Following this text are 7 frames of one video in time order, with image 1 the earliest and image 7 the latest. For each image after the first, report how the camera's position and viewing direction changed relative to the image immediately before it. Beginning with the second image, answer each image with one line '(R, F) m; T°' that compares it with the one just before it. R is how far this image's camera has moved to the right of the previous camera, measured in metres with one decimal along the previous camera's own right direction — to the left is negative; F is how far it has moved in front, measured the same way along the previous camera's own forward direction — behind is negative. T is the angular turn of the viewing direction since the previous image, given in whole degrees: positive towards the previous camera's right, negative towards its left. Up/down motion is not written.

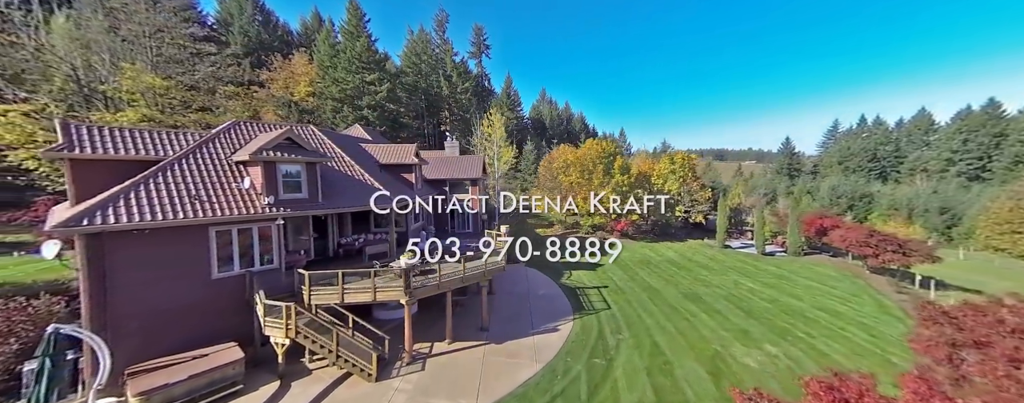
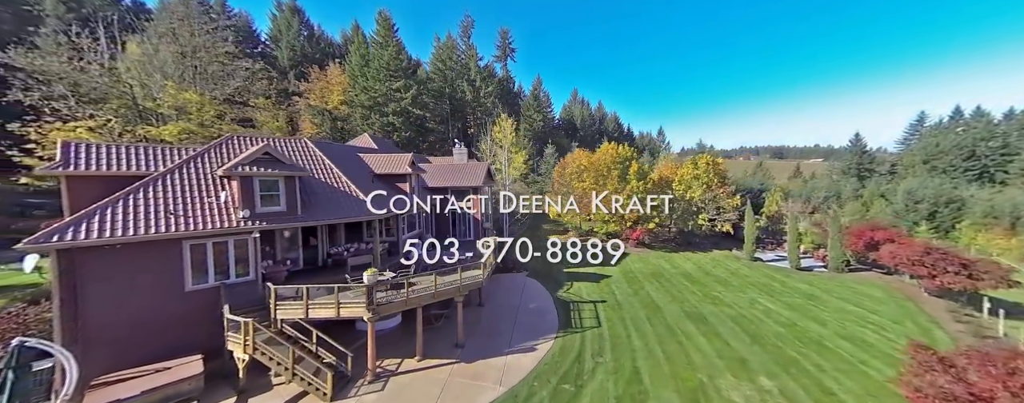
(+1.9, +0.5) m; -6°
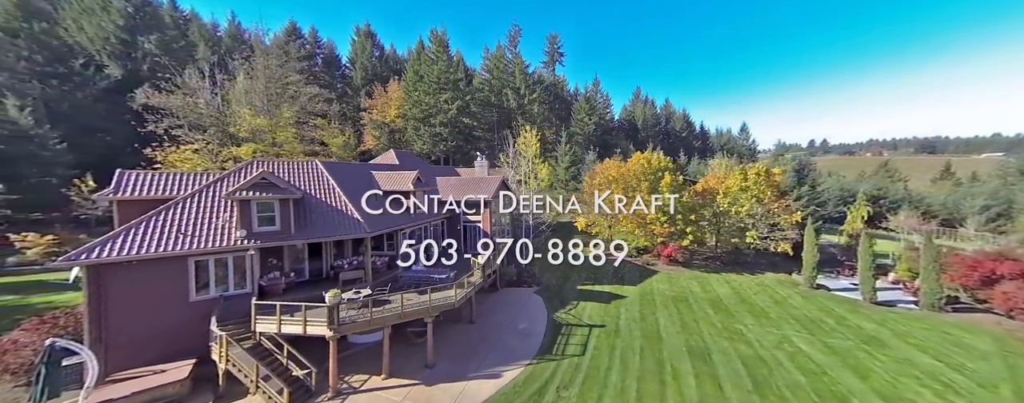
(+3.1, +0.5) m; -11°
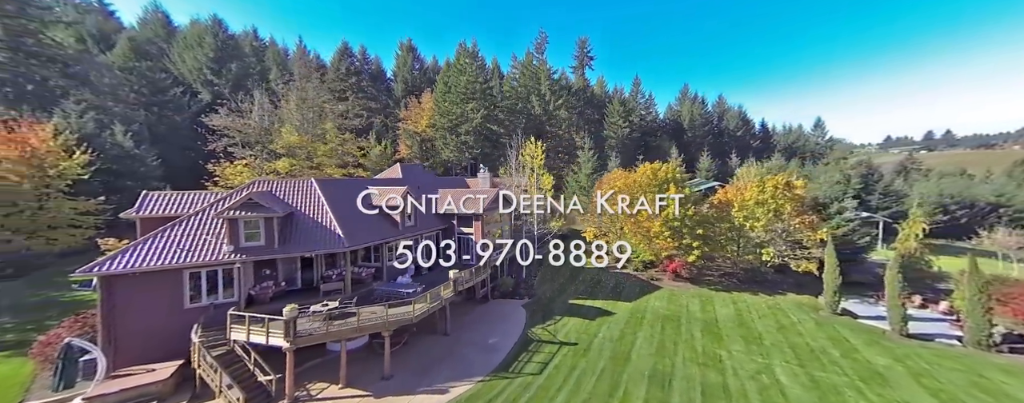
(+3.2, 0.0) m; -7°
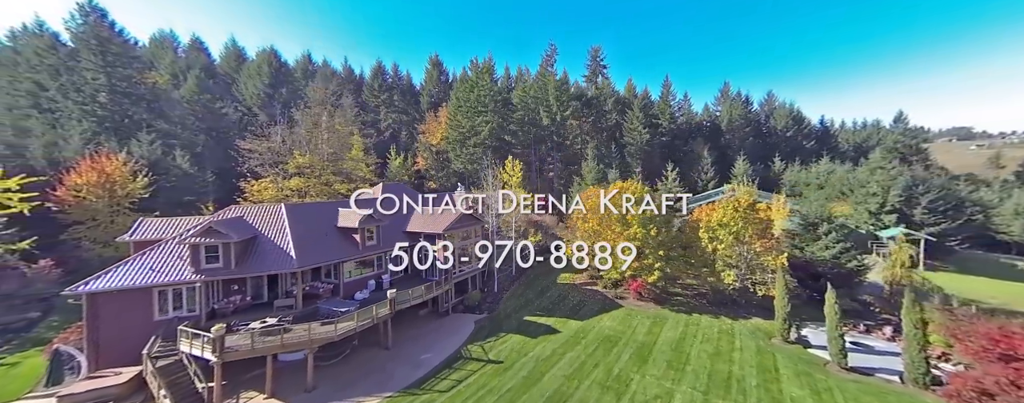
(+4.9, -0.7) m; -6°
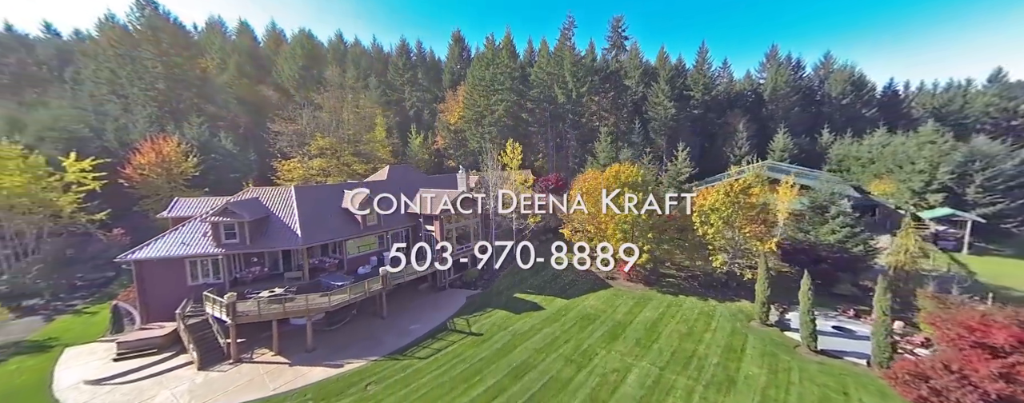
(+2.4, -0.6) m; -5°
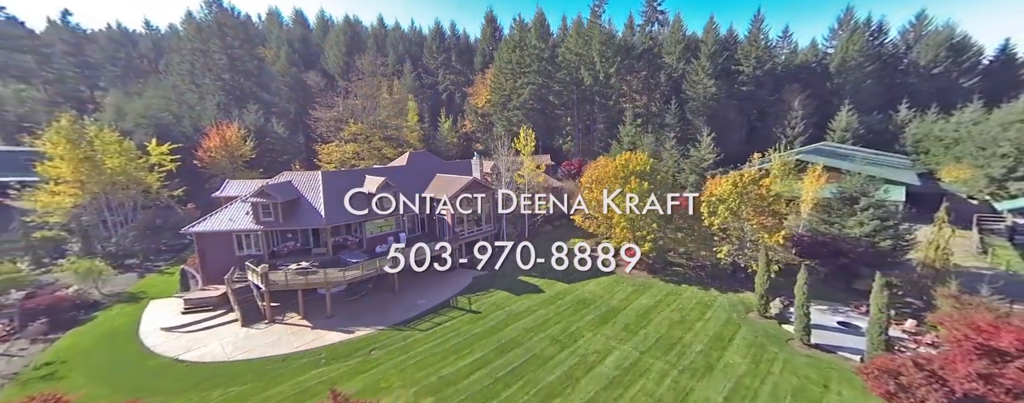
(+2.0, -0.7) m; -6°
